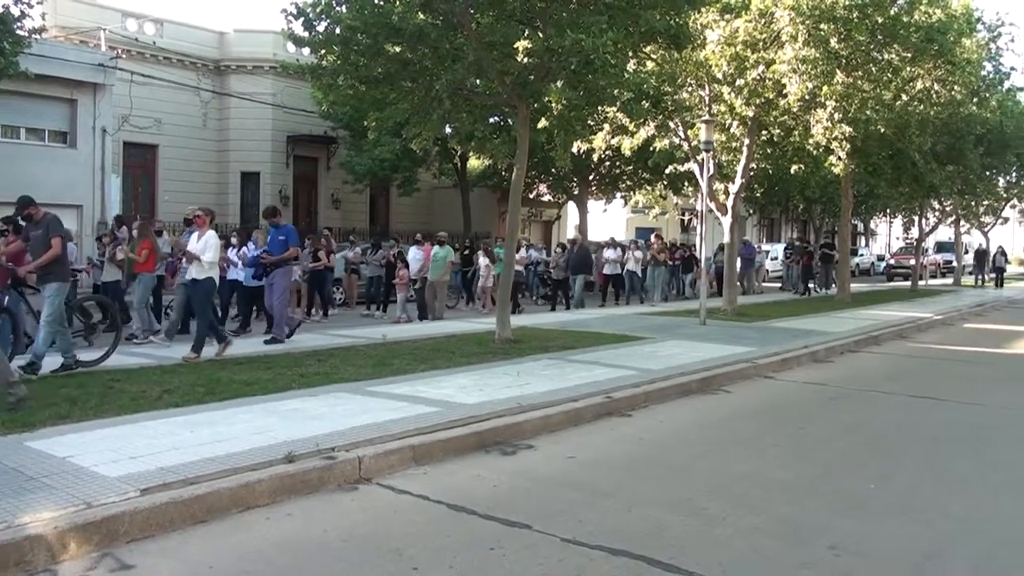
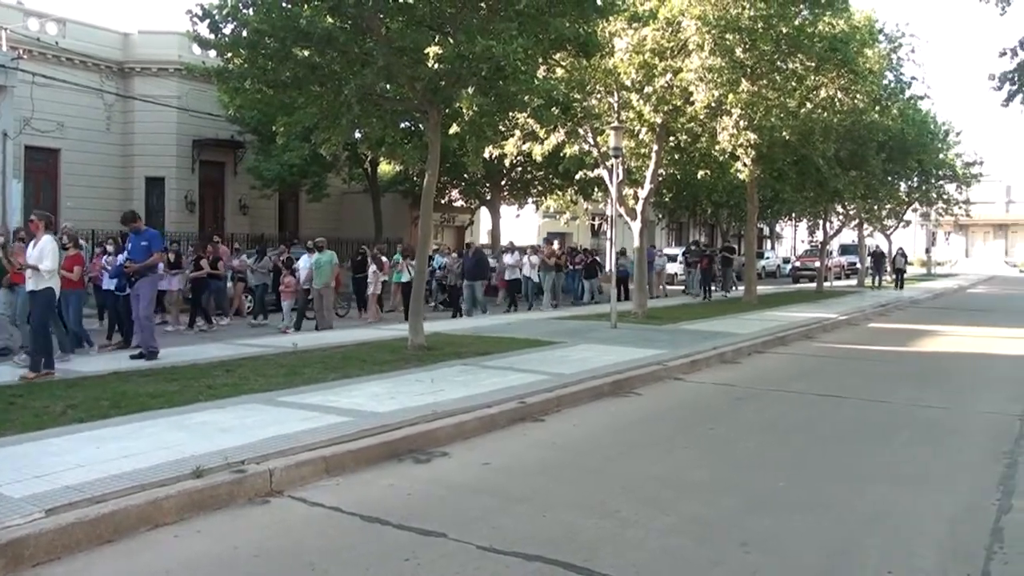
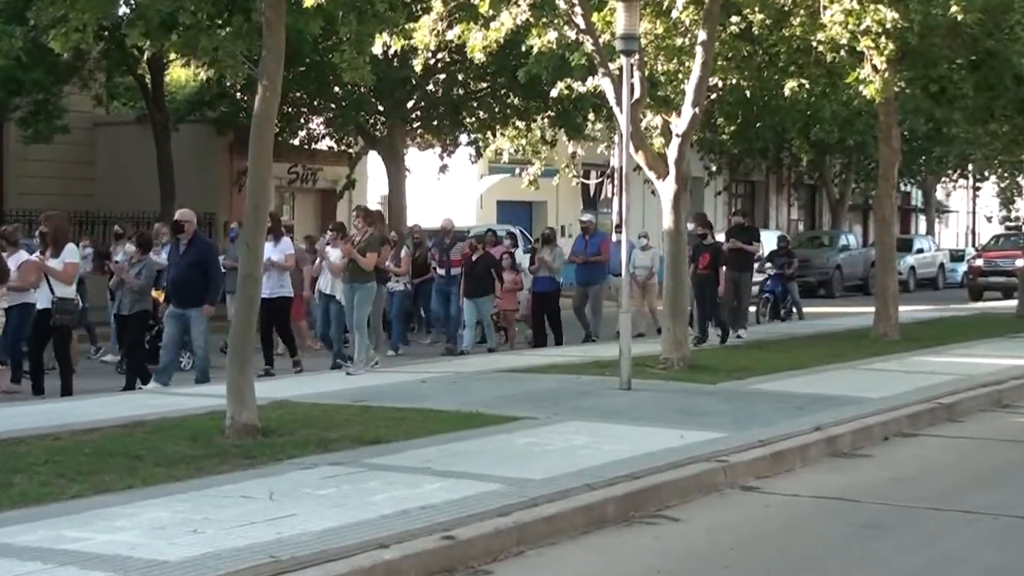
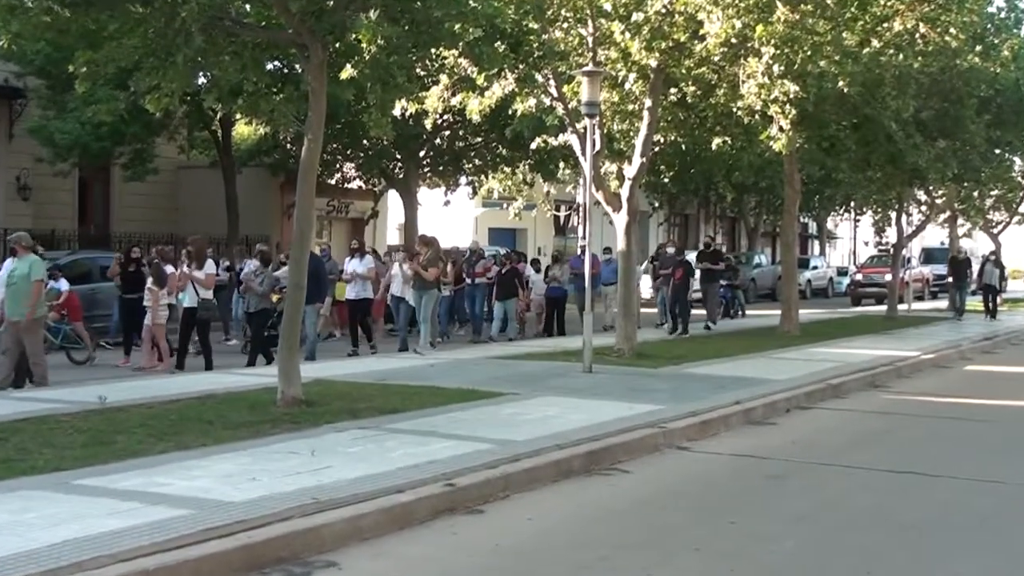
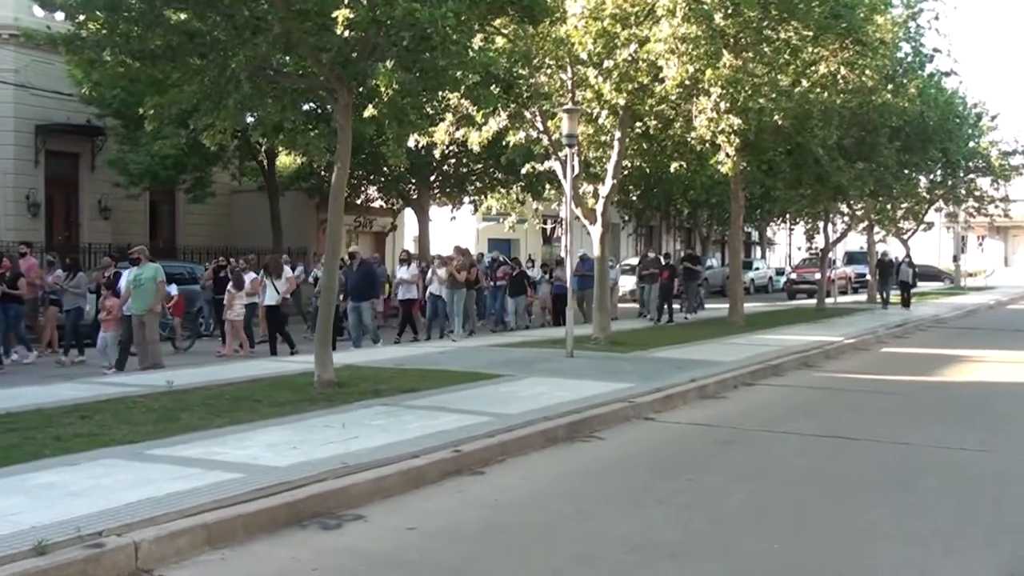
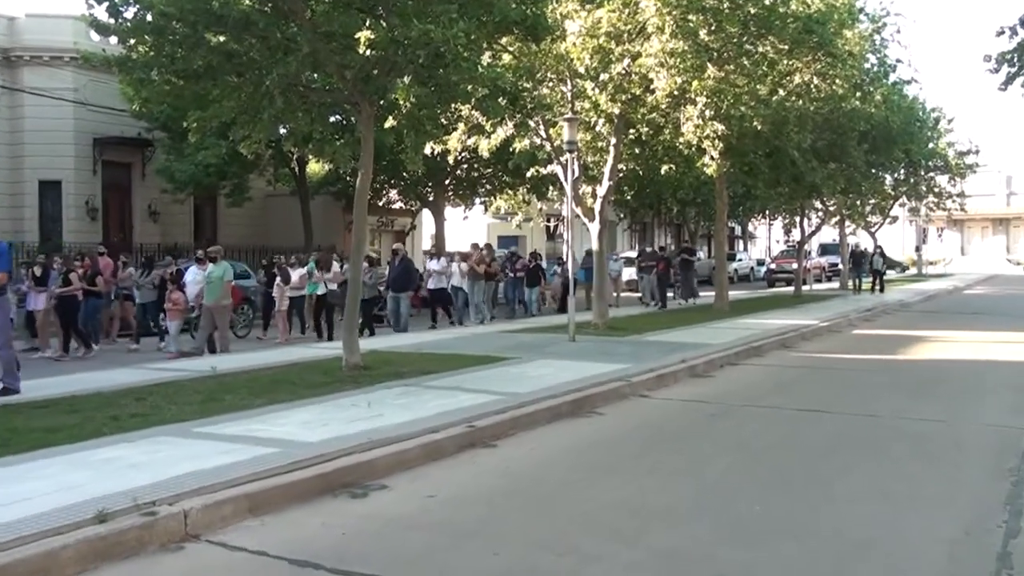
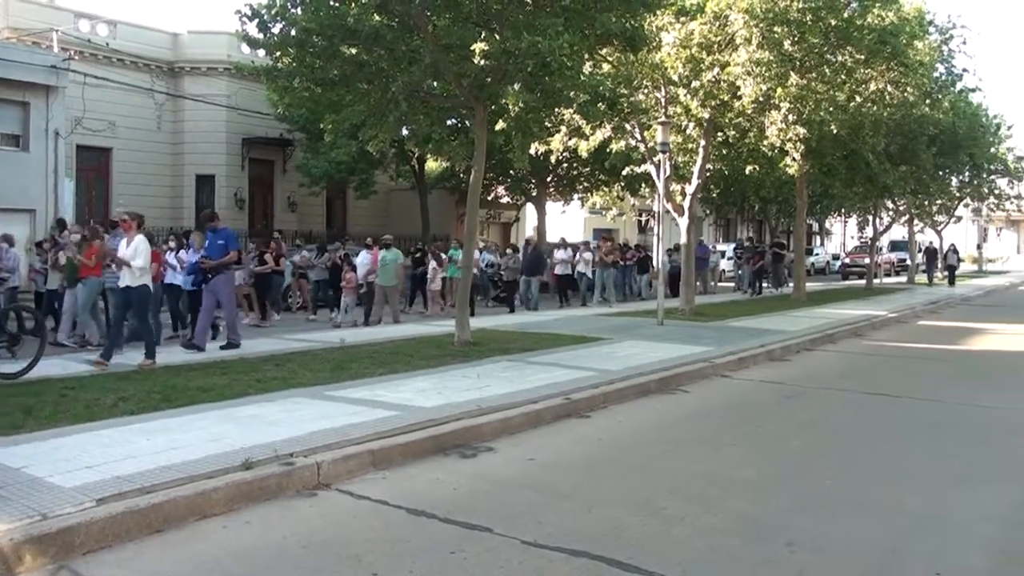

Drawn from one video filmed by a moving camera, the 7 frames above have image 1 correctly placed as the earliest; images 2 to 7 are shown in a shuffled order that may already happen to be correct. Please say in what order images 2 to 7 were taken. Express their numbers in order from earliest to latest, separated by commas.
7, 2, 6, 5, 4, 3
